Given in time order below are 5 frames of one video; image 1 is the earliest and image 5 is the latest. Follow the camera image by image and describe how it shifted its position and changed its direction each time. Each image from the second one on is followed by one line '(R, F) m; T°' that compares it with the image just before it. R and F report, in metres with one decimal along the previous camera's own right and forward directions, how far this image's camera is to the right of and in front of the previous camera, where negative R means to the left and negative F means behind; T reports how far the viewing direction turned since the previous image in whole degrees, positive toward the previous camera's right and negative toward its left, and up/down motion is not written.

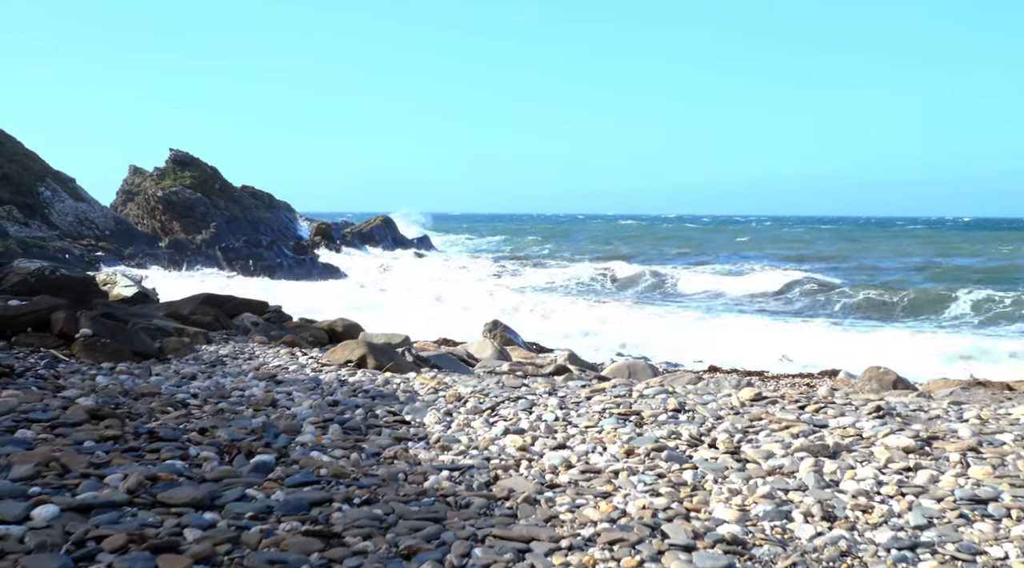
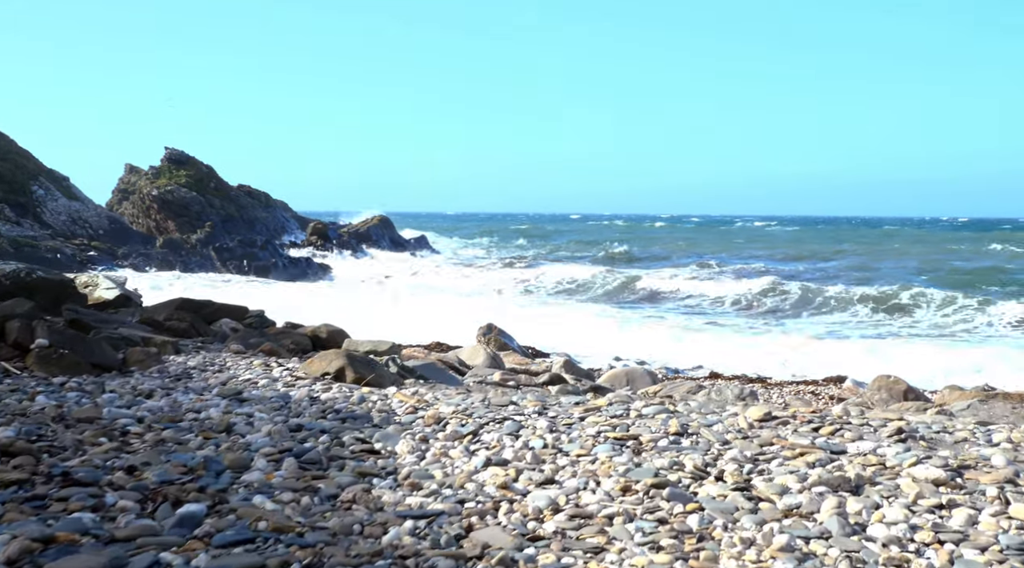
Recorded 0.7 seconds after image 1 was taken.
(+0.1, +0.6) m; 0°
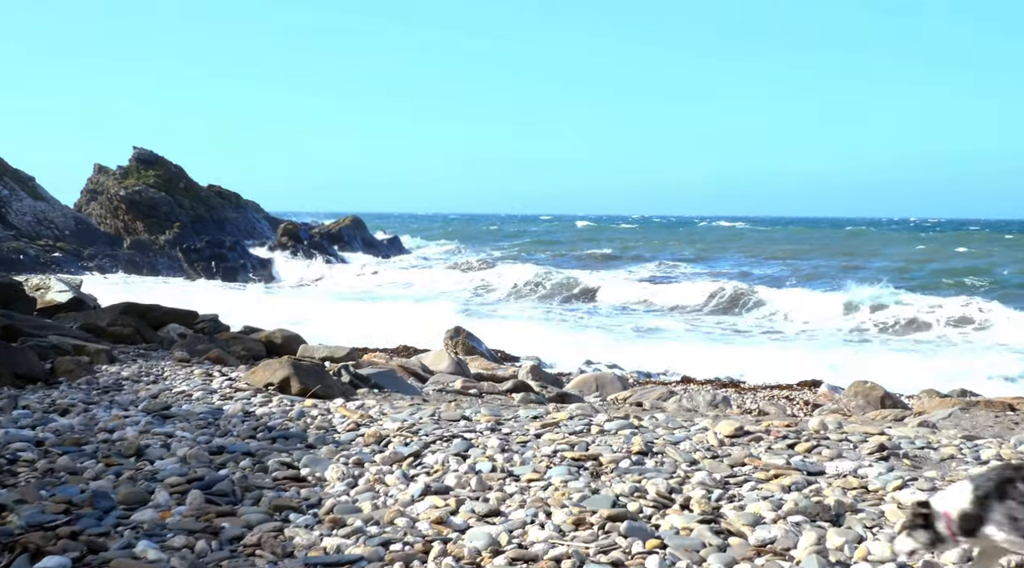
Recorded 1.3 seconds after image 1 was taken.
(+0.1, +0.5) m; +1°
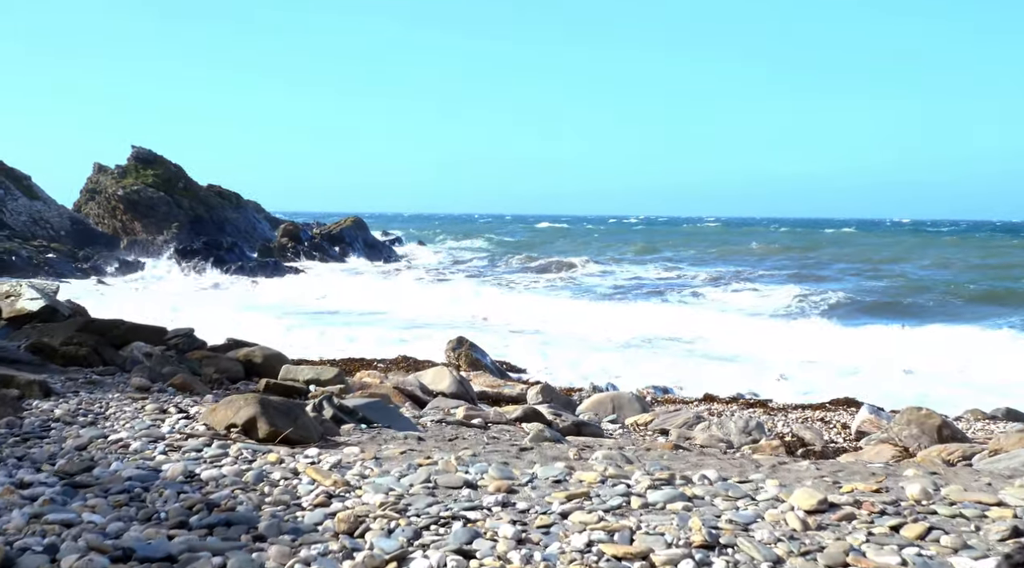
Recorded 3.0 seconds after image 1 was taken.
(-0.1, +1.3) m; 0°
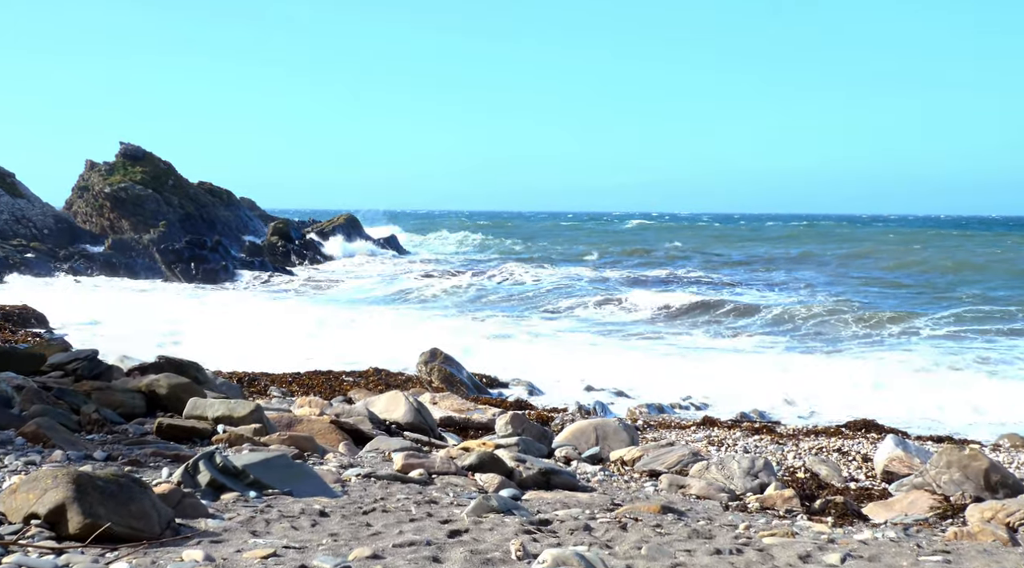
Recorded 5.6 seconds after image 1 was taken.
(+0.3, +1.8) m; 0°
